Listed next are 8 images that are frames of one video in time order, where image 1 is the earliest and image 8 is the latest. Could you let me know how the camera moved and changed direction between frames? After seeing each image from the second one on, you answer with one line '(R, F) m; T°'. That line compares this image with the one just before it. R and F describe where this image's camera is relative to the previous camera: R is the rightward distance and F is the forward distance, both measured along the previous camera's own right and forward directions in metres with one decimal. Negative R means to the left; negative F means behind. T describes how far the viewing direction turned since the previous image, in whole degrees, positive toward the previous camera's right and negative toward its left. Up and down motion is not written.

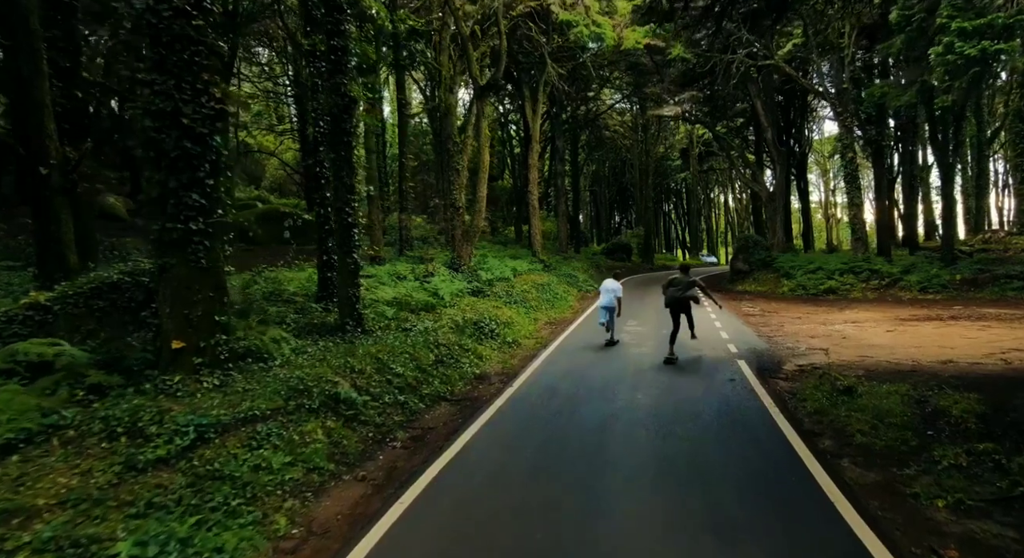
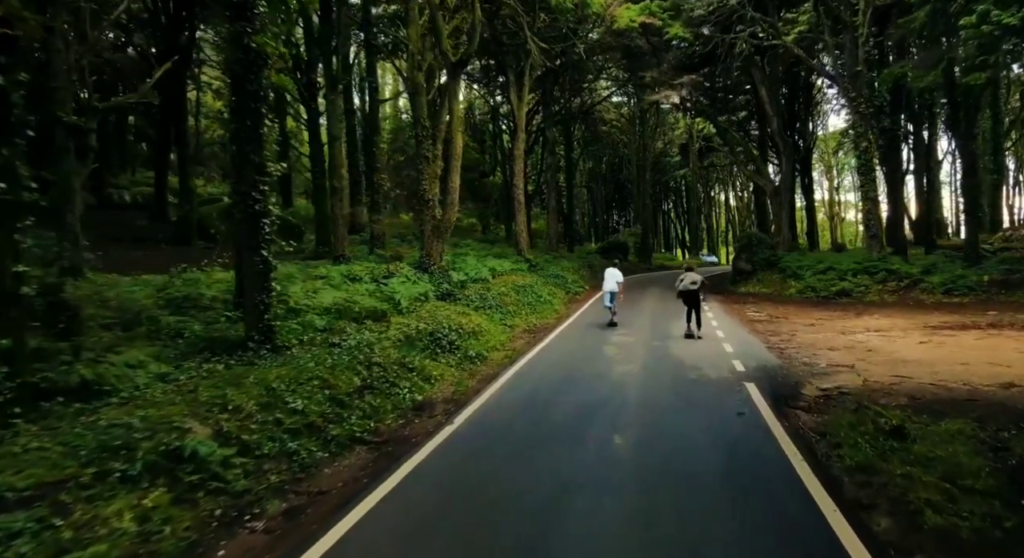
(+0.7, +2.1) m; 0°
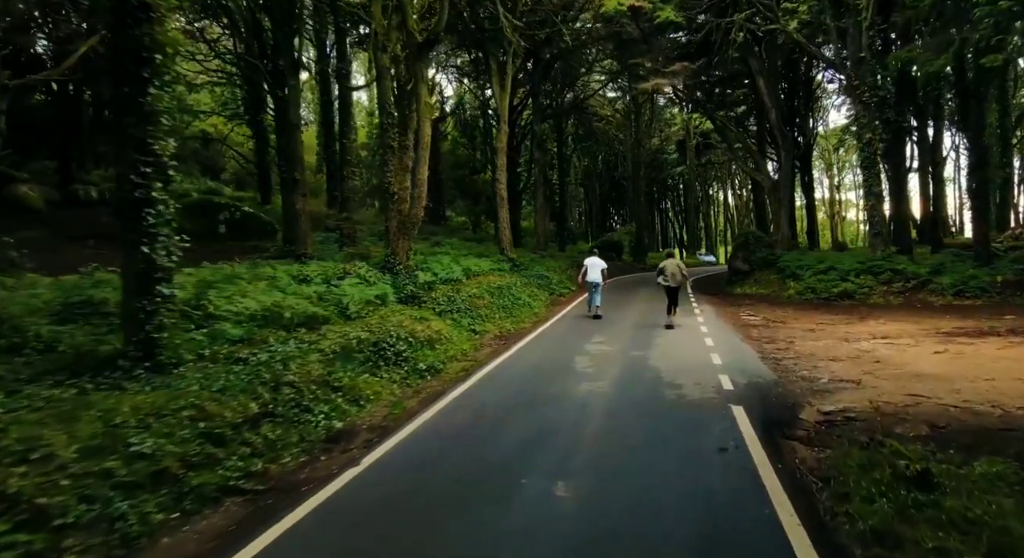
(+0.8, +1.4) m; 0°
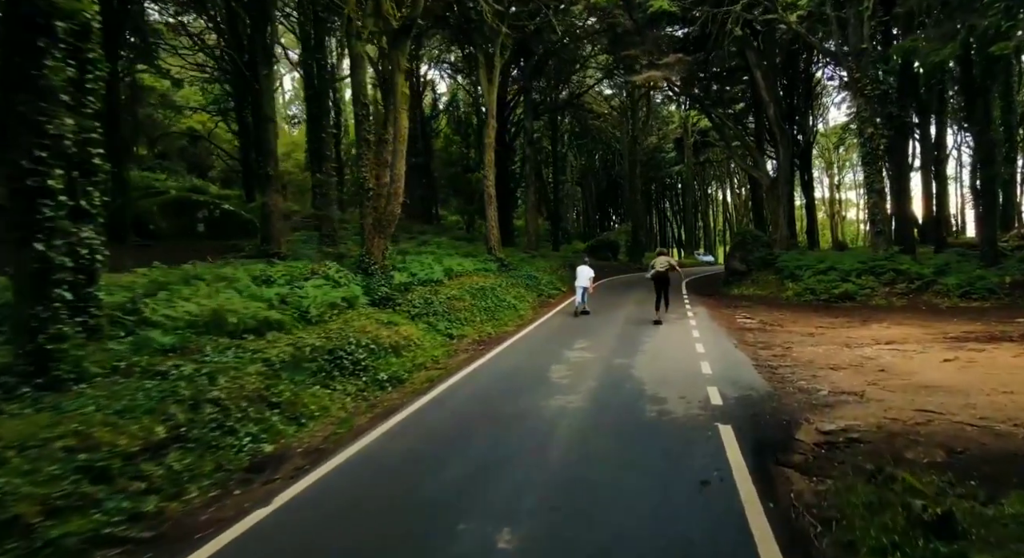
(+0.5, +0.9) m; 0°
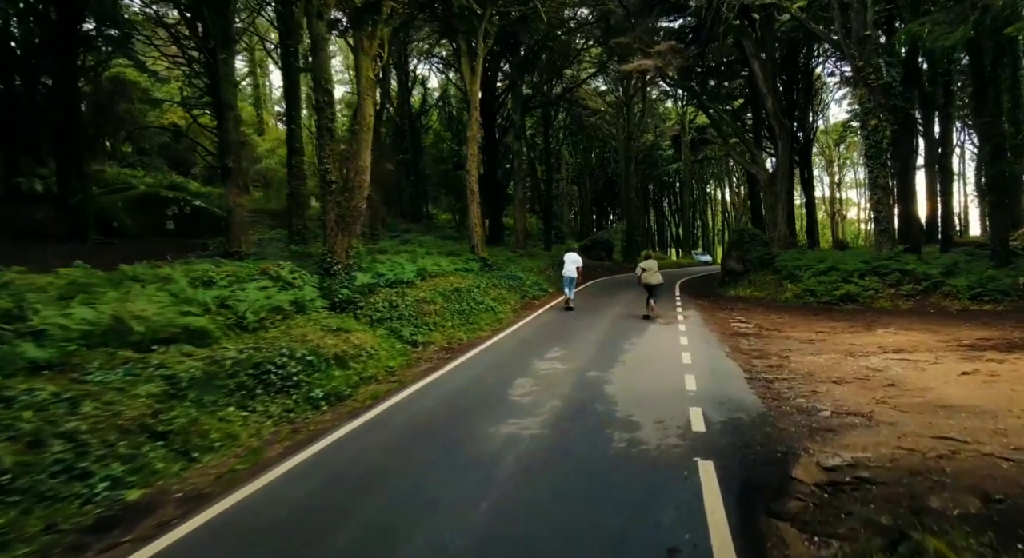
(+0.7, +1.2) m; 0°
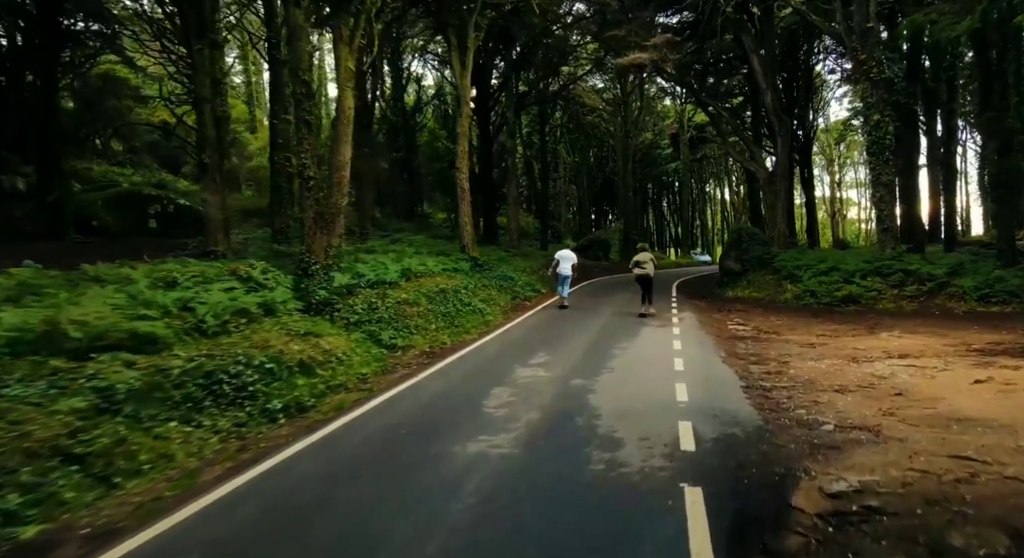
(+0.3, +0.6) m; 0°
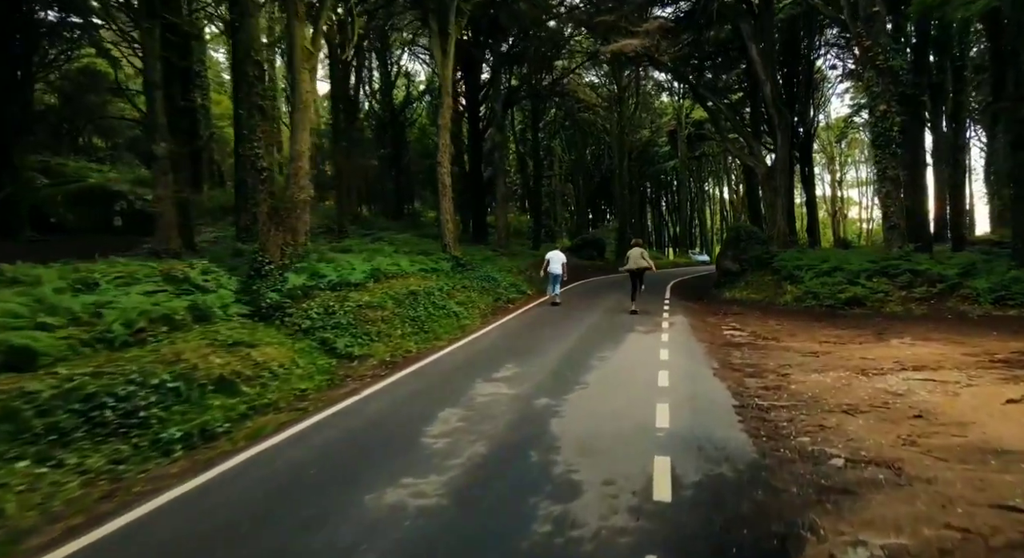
(+0.6, +1.2) m; 0°
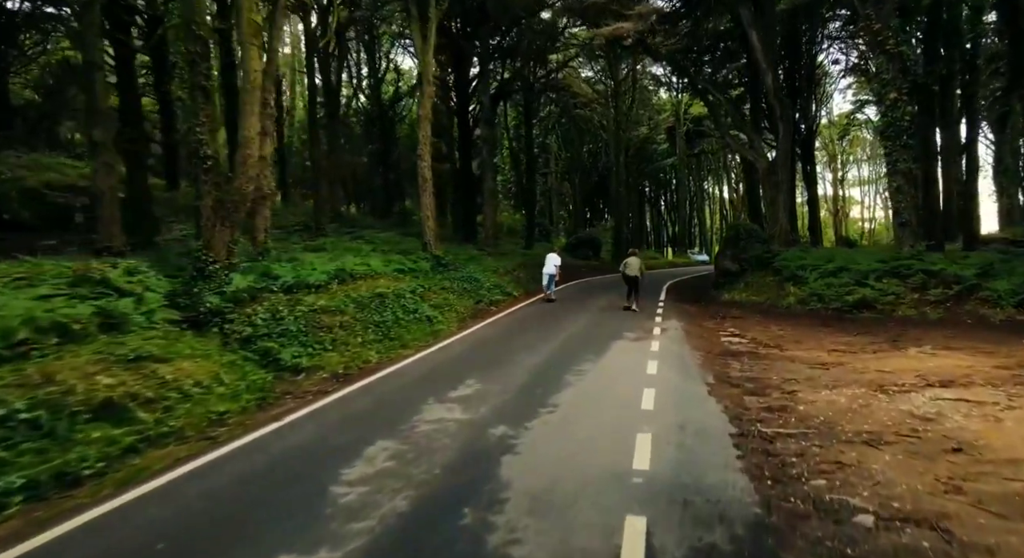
(+0.5, +1.3) m; 0°
